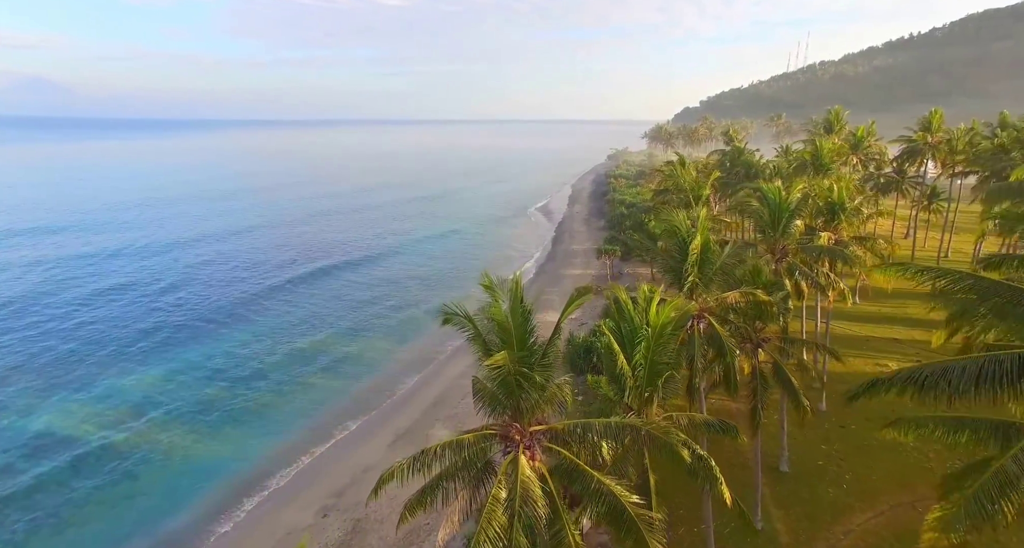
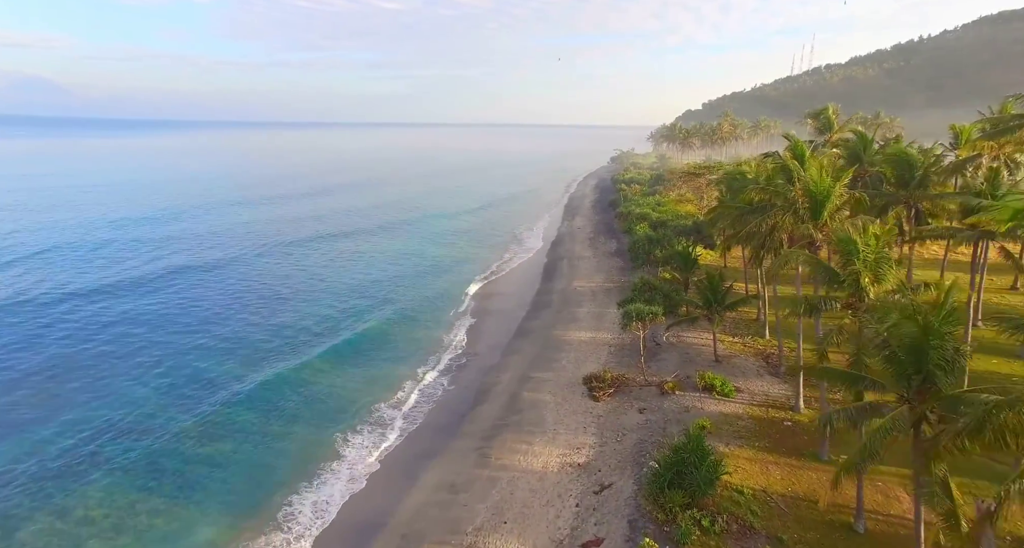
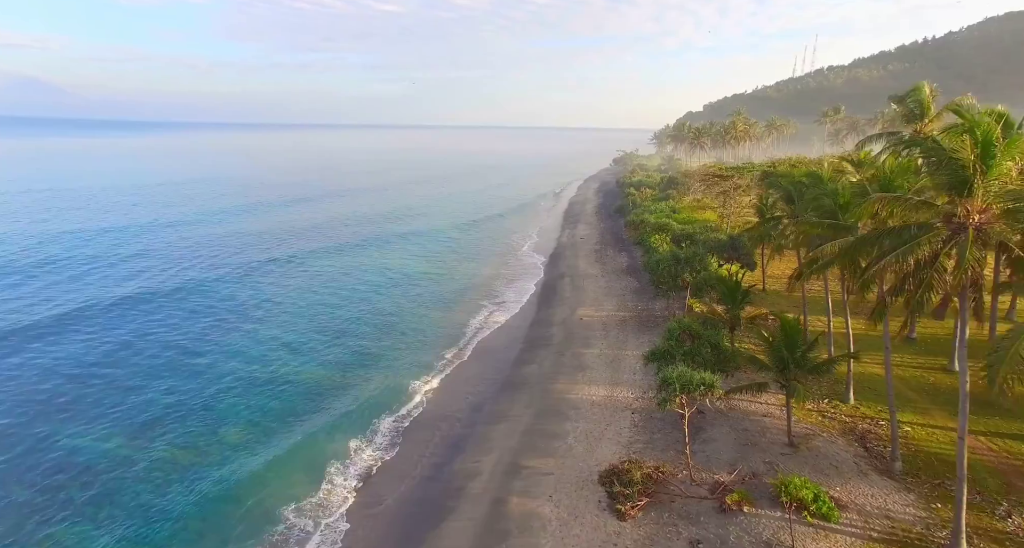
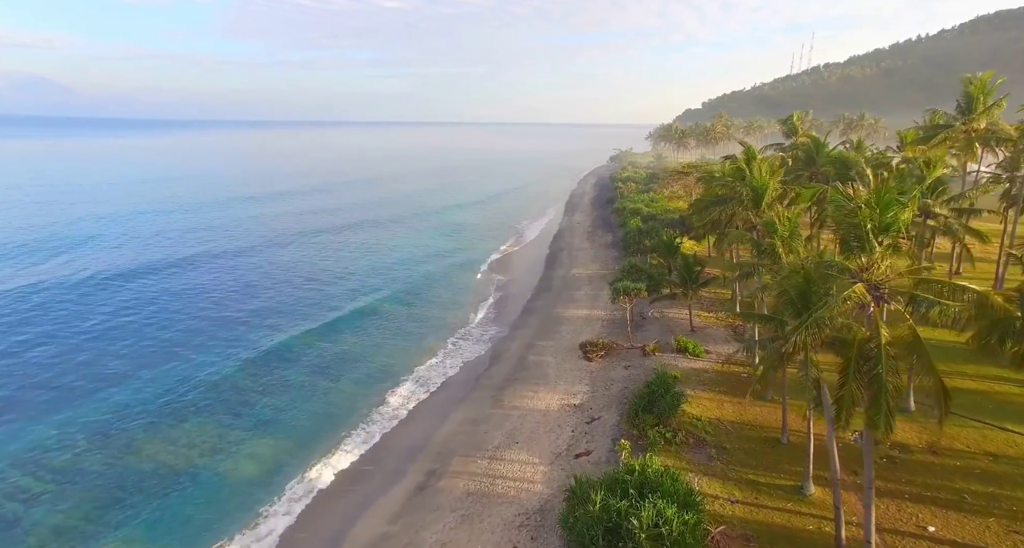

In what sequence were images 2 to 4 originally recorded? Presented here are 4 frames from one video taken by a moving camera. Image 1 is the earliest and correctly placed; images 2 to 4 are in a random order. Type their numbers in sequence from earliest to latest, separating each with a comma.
4, 2, 3
